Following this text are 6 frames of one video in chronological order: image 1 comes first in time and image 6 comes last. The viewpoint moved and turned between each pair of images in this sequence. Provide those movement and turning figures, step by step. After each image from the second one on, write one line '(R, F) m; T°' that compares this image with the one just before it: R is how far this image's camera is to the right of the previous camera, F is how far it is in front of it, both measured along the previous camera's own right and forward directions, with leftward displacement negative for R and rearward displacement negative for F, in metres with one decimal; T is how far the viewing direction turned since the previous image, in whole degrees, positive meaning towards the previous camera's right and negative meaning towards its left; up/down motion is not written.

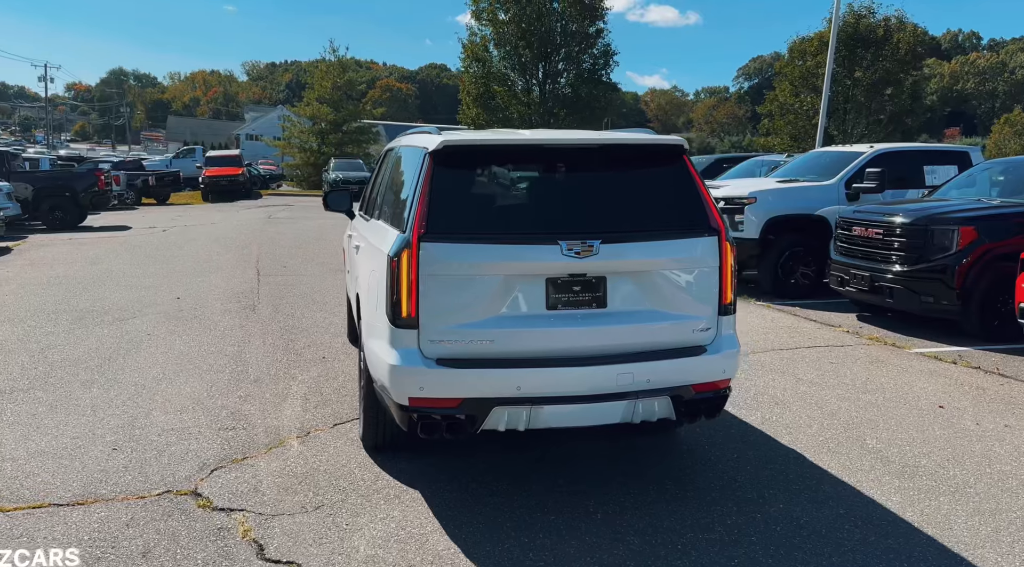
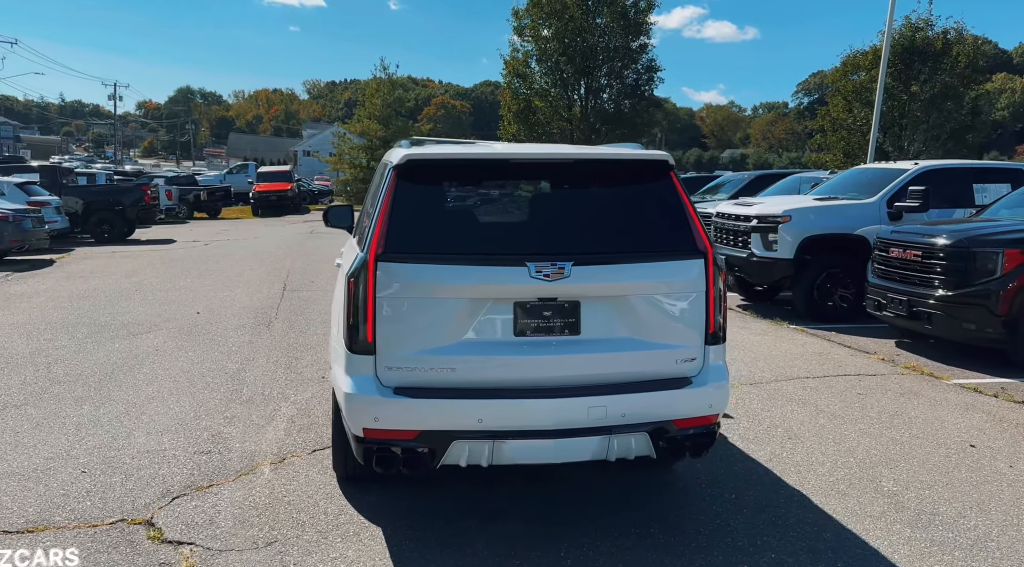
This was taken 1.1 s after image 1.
(+0.4, +0.3) m; -4°
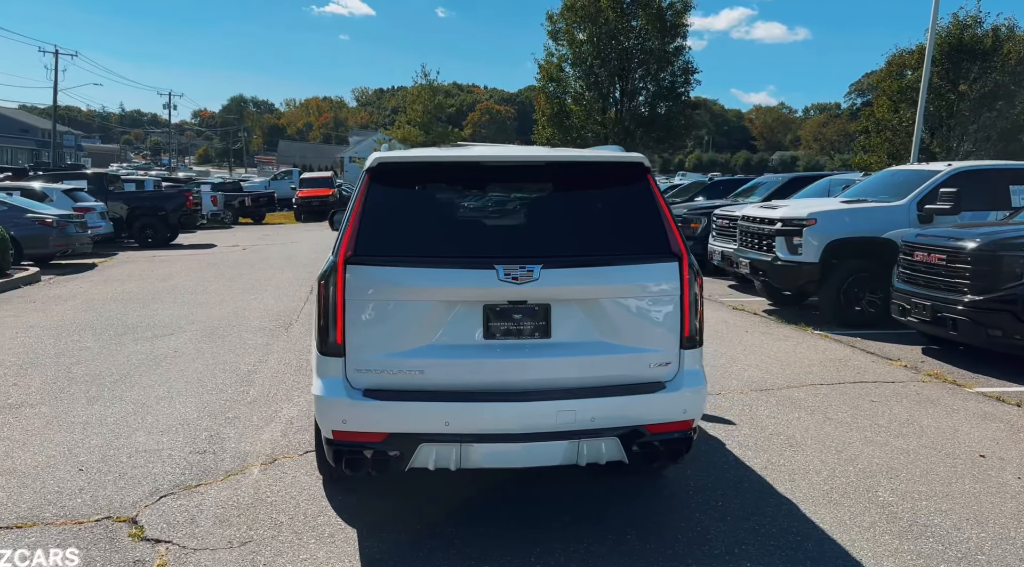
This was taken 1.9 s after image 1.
(+0.3, 0.0) m; -3°
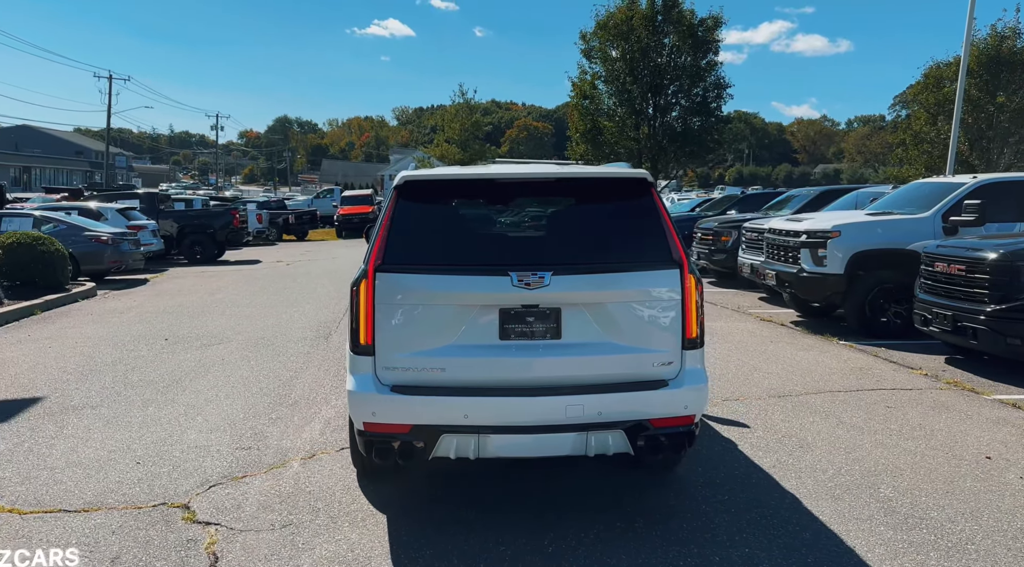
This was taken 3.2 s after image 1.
(+0.1, -0.3) m; -3°
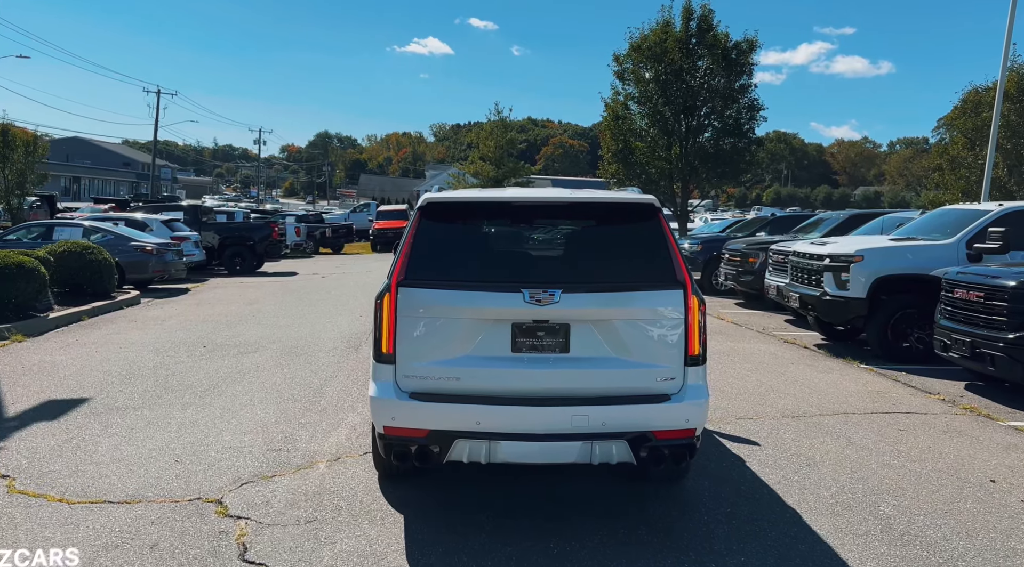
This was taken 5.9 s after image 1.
(+0.1, -0.3) m; -3°
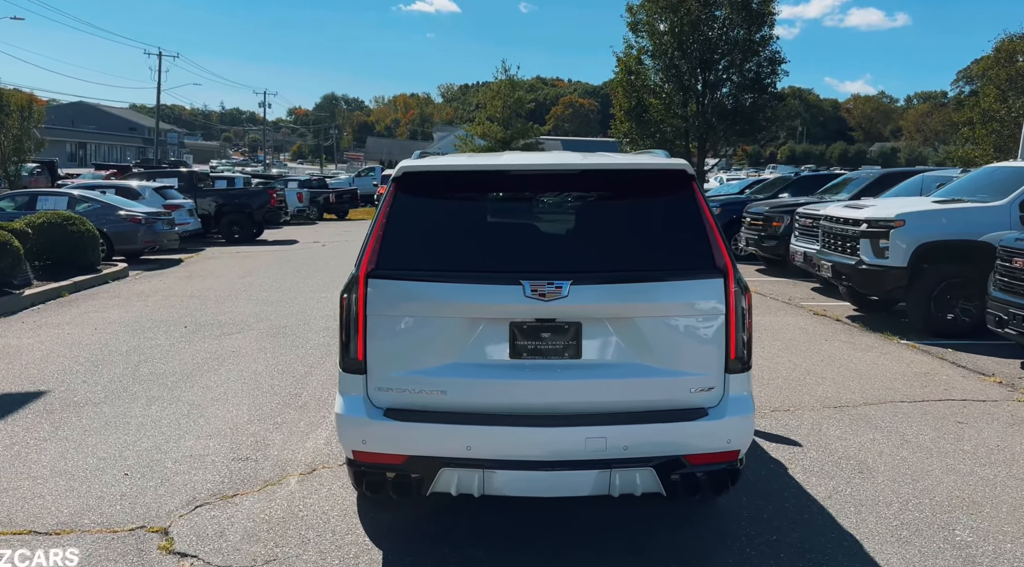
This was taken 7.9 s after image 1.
(+0.1, +0.8) m; -1°
